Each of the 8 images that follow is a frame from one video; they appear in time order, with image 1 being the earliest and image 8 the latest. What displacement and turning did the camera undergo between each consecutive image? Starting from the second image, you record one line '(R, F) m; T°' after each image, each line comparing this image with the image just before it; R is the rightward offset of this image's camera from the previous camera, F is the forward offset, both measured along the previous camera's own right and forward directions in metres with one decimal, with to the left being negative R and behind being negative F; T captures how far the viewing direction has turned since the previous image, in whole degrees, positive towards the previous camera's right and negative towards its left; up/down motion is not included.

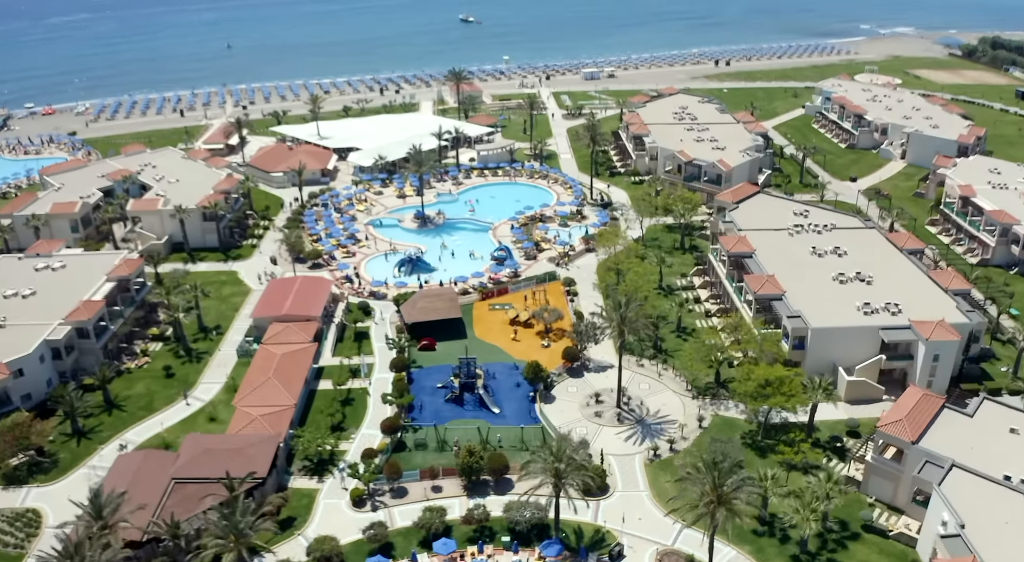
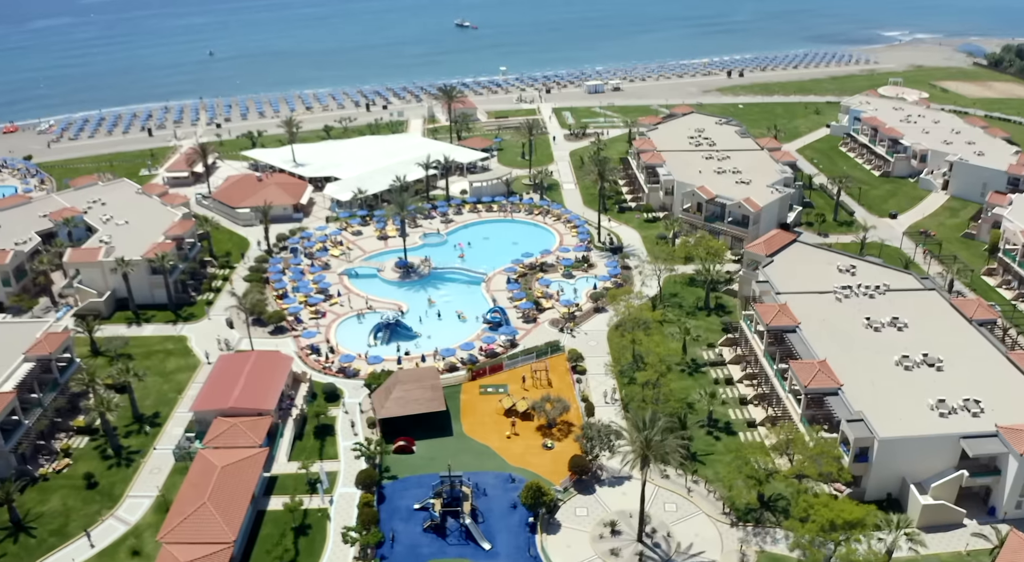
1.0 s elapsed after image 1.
(+0.3, +13.2) m; 0°
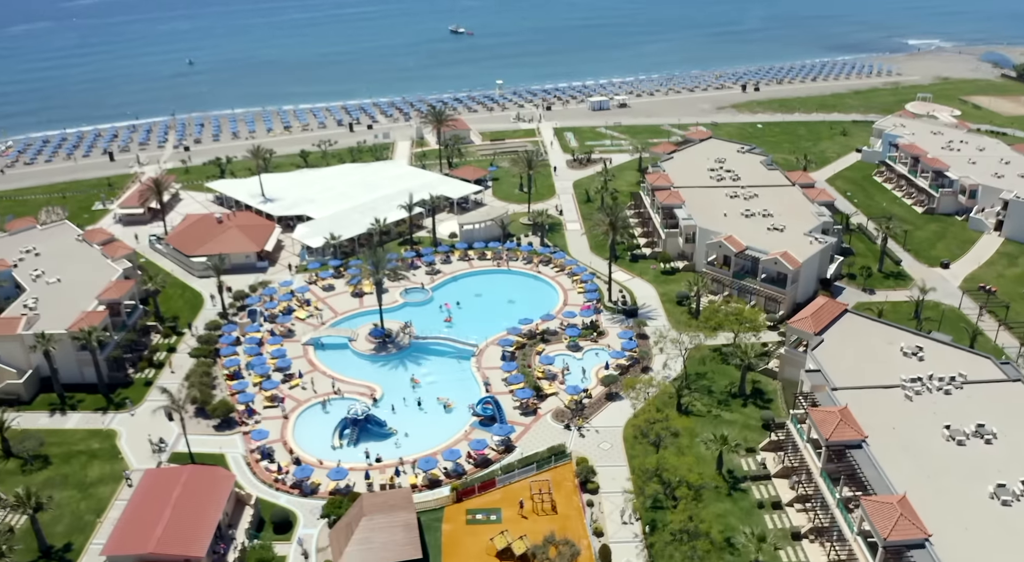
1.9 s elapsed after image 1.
(+0.3, +13.4) m; 0°
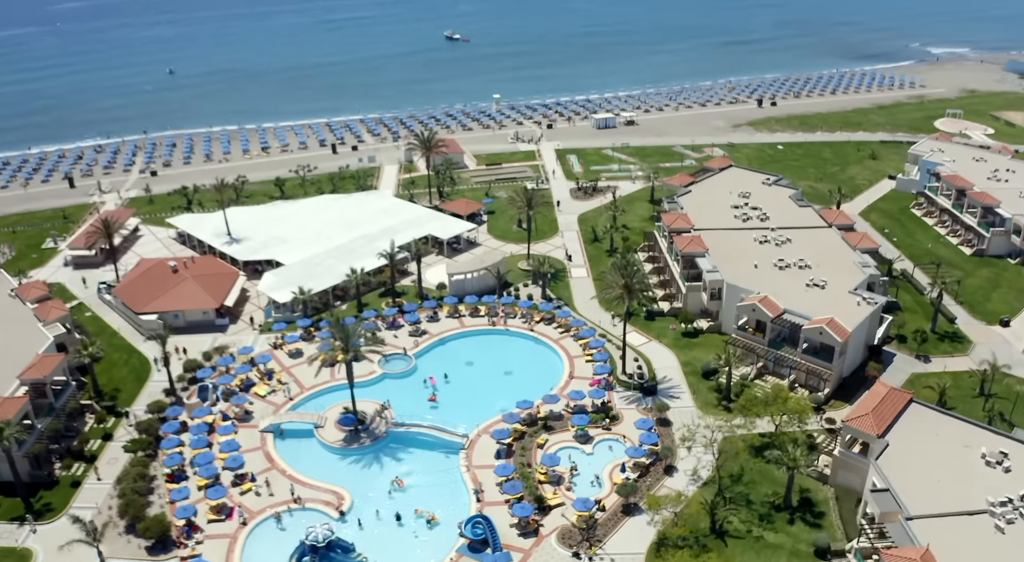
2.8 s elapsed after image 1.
(+0.2, +11.8) m; 0°
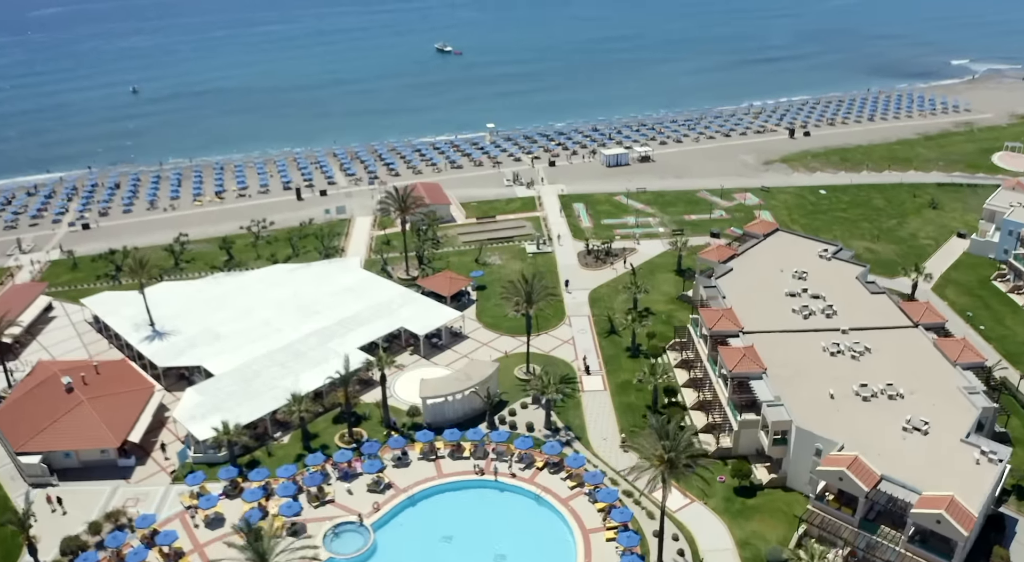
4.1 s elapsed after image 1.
(+0.3, +19.1) m; 0°
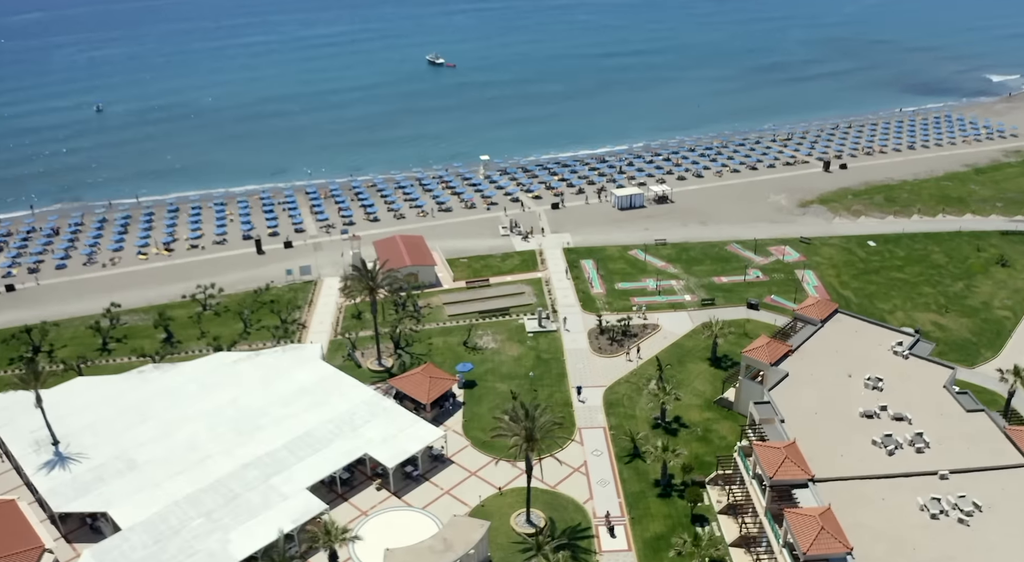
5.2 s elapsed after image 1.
(+0.2, +16.0) m; 0°
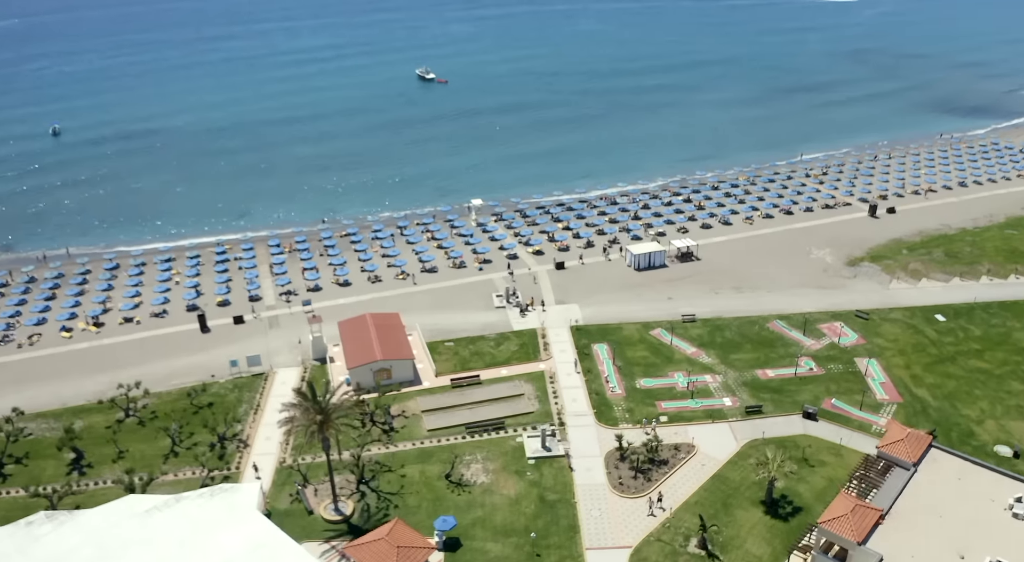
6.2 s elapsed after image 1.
(+0.3, +16.1) m; 0°
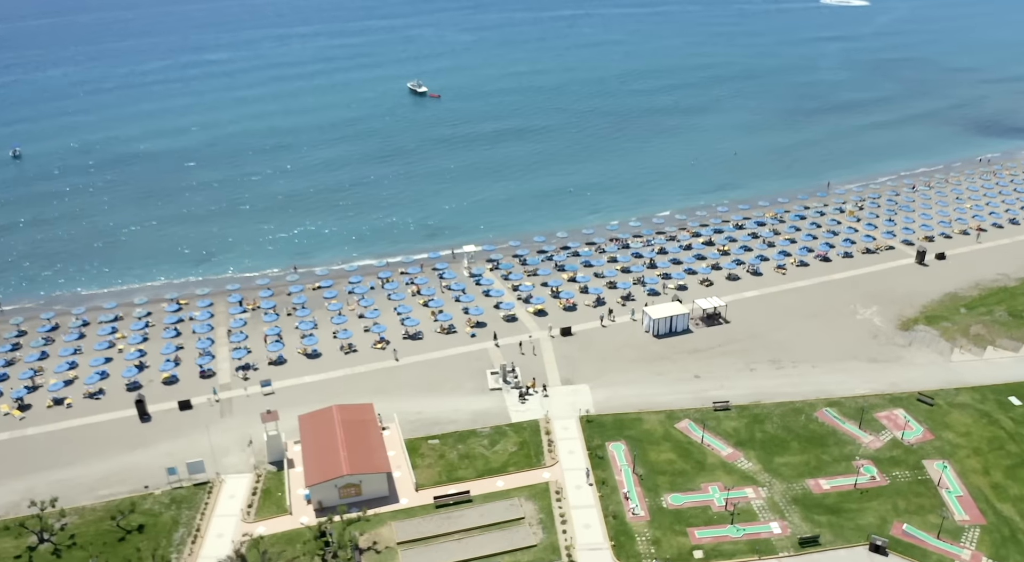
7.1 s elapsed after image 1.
(+0.2, +12.6) m; 0°
